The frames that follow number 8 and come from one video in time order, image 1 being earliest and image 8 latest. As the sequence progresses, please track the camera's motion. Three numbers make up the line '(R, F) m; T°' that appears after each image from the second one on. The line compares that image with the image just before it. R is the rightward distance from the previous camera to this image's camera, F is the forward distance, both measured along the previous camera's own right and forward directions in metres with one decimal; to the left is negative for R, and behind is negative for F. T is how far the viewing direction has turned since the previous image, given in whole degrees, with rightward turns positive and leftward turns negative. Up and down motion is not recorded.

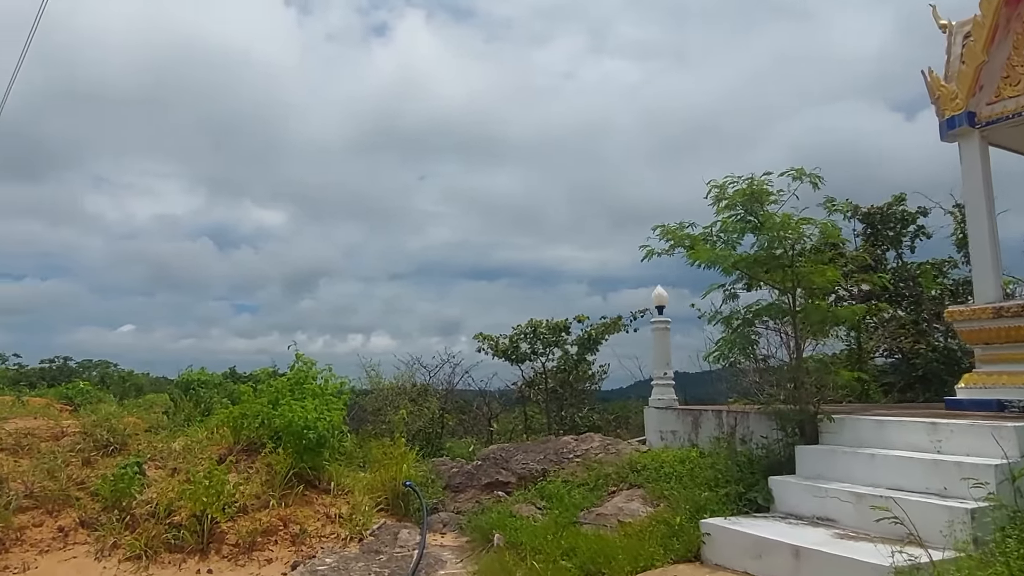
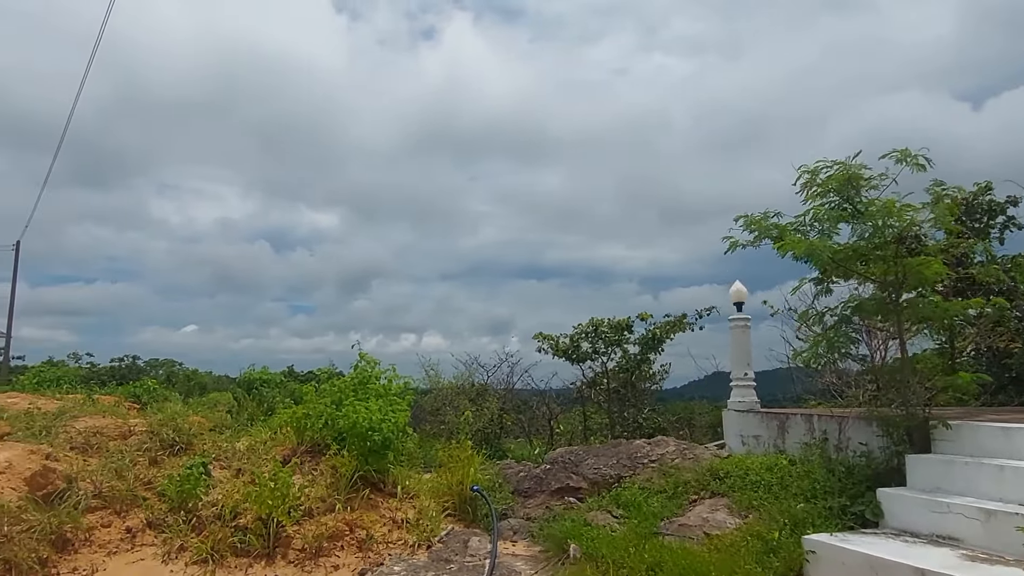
(-0.2, +0.4) m; -4°
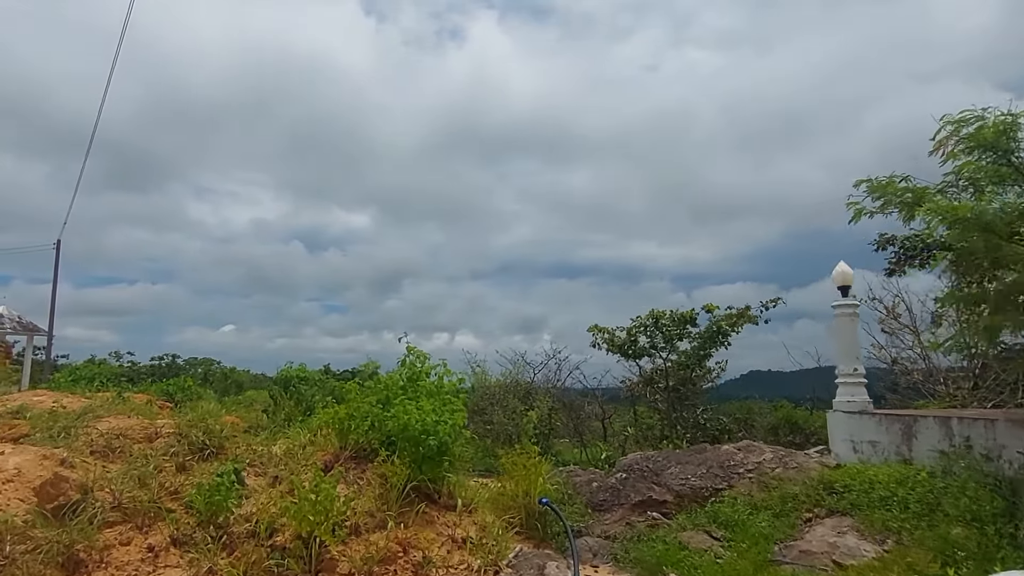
(-0.4, +1.1) m; -3°
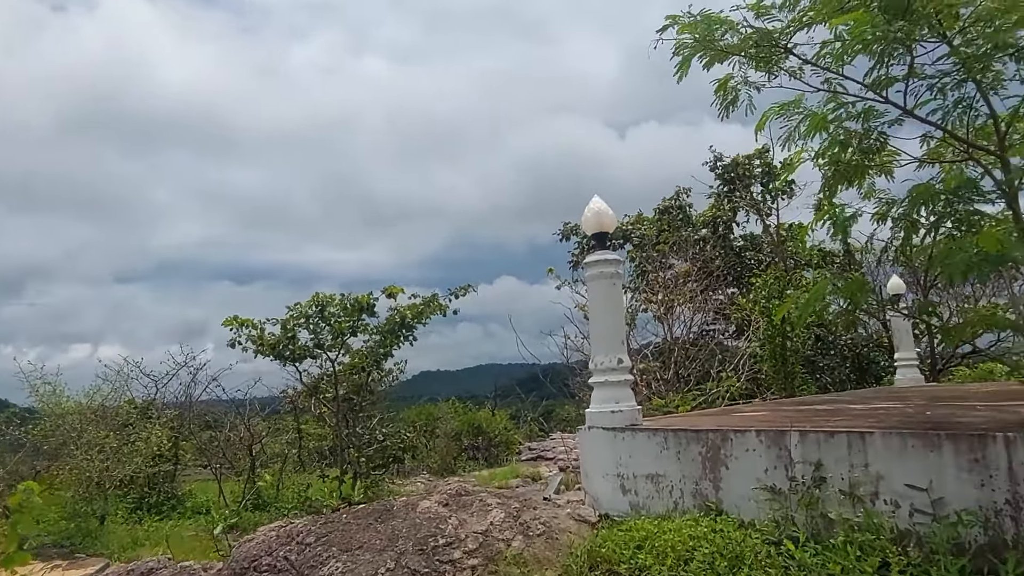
(+0.9, +3.5) m; +26°
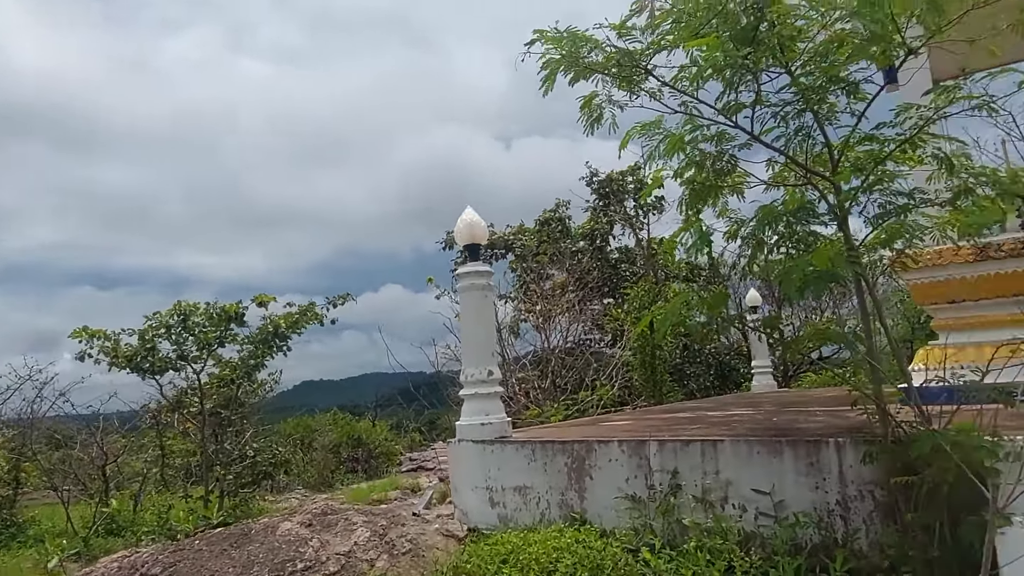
(+0.1, 0.0) m; +9°
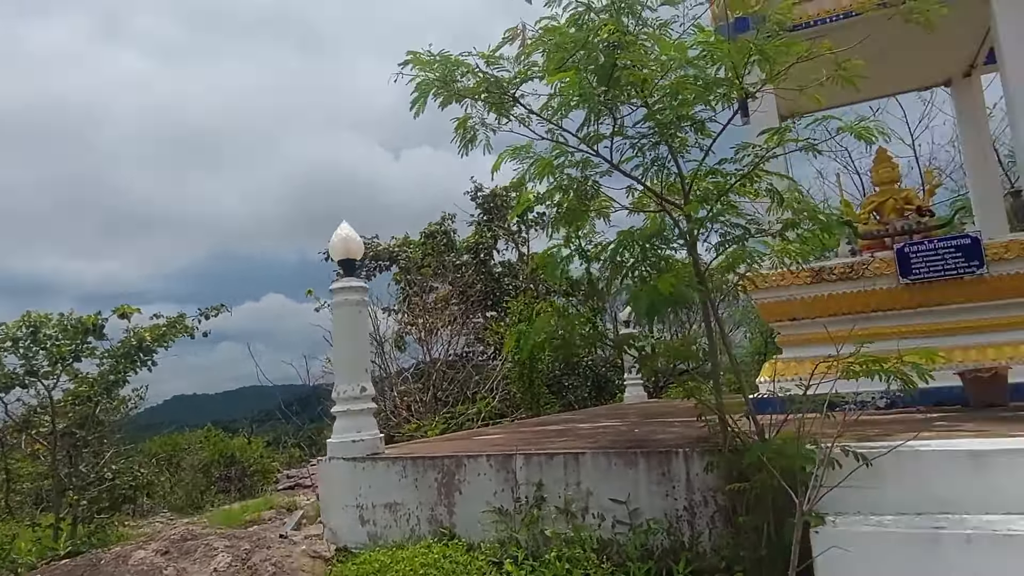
(+0.1, -0.1) m; +9°
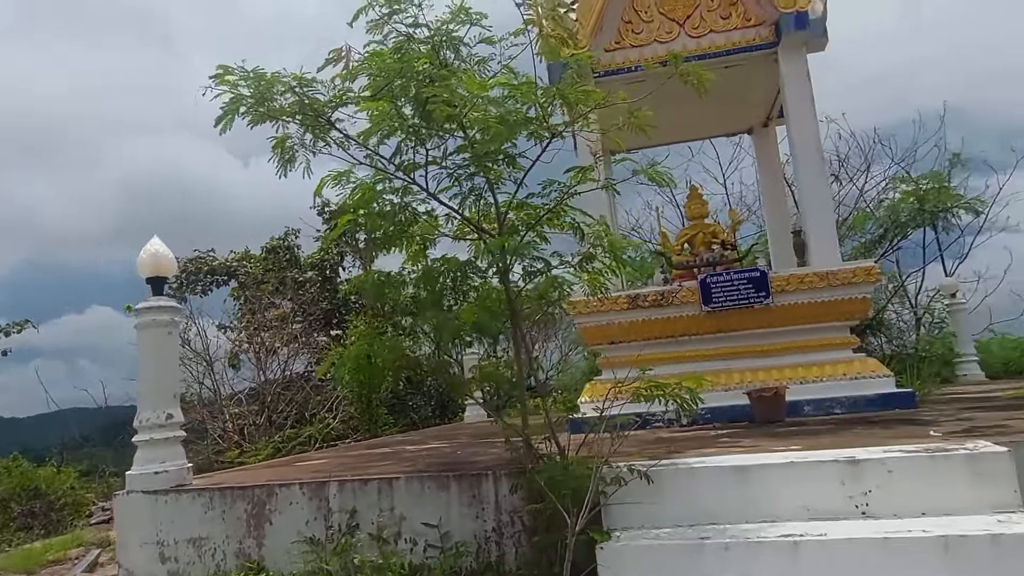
(+0.2, -0.1) m; +11°
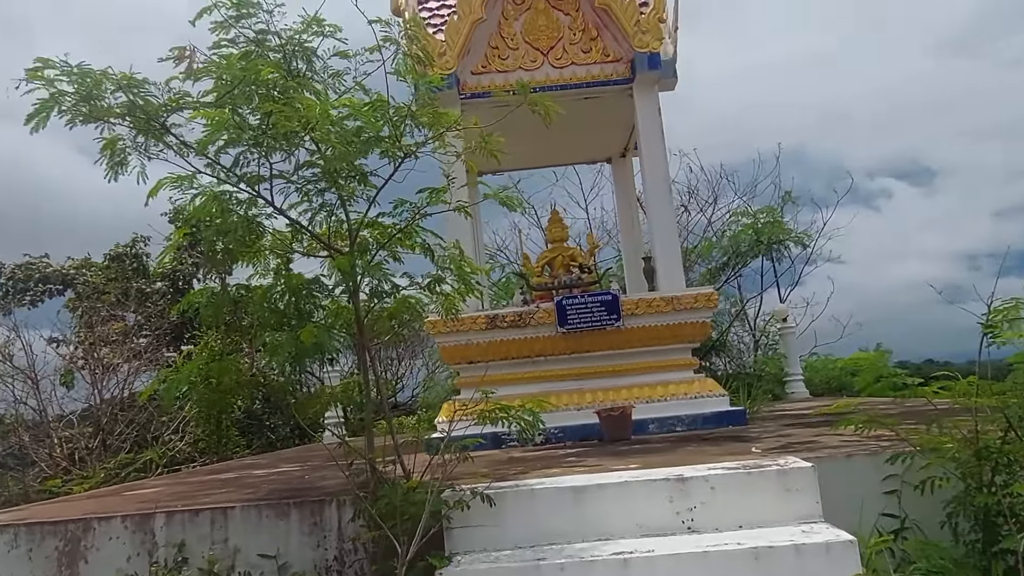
(+0.1, 0.0) m; +10°
